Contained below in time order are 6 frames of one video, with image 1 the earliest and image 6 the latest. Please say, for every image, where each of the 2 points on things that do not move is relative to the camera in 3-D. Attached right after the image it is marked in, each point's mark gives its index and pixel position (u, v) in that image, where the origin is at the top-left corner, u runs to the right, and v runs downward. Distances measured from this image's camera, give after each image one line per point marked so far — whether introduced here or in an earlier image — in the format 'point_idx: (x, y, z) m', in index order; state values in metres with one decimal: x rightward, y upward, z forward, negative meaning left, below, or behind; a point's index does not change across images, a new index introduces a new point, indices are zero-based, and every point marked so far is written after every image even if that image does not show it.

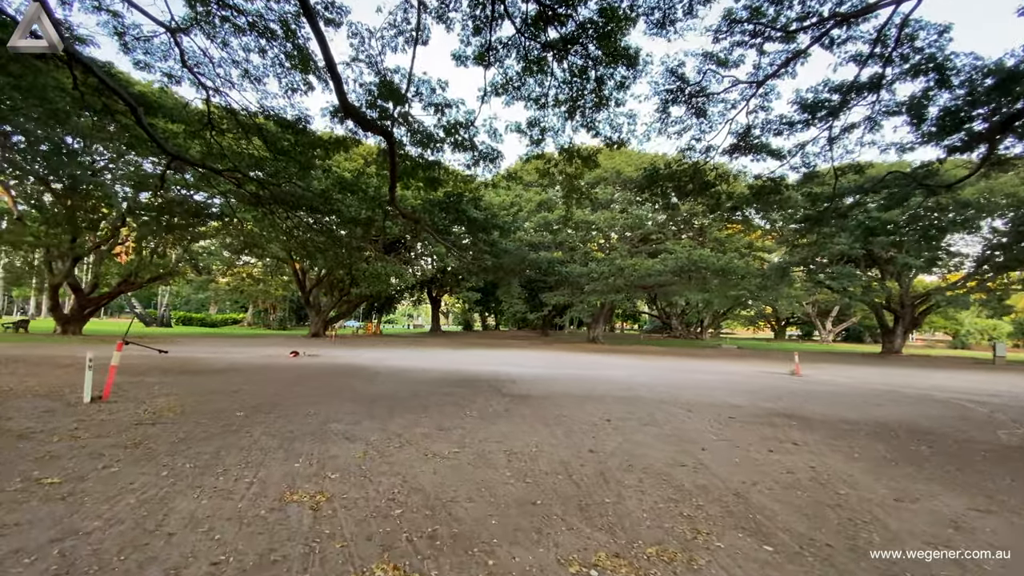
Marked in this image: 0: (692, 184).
0: (+3.7, +2.1, +10.0) m
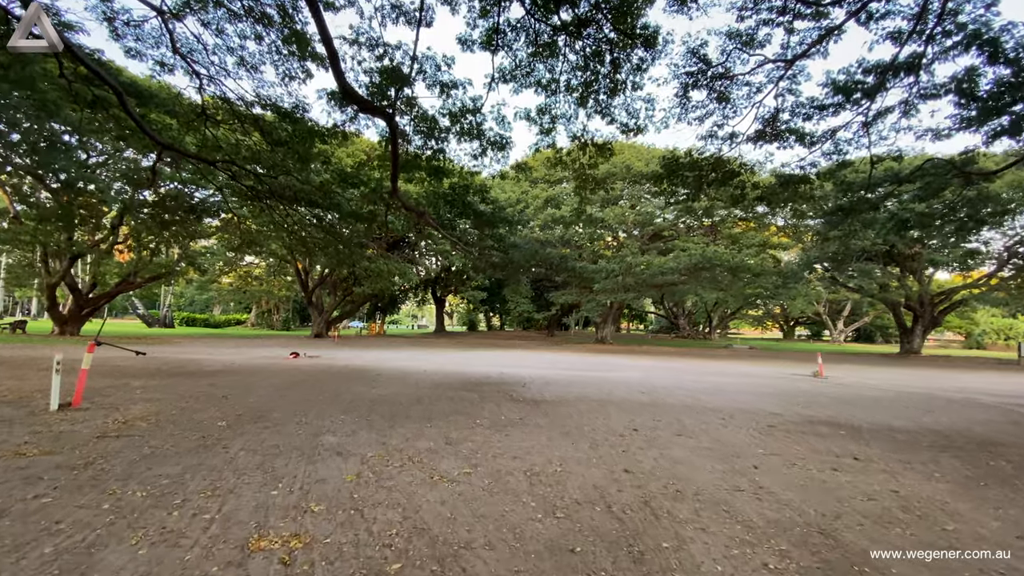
0: (+3.9, +2.2, +9.3) m
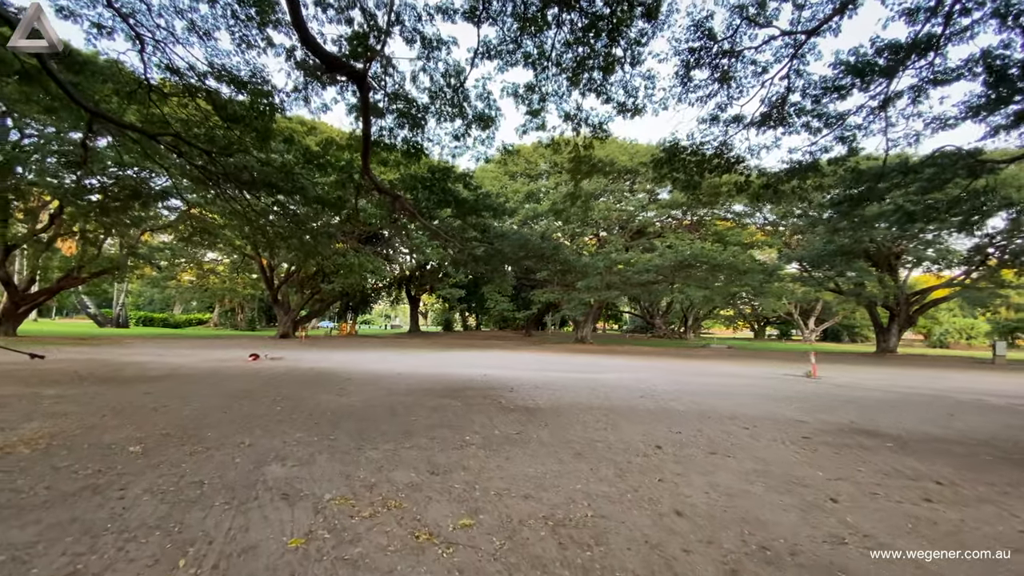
0: (+3.6, +2.3, +8.6) m
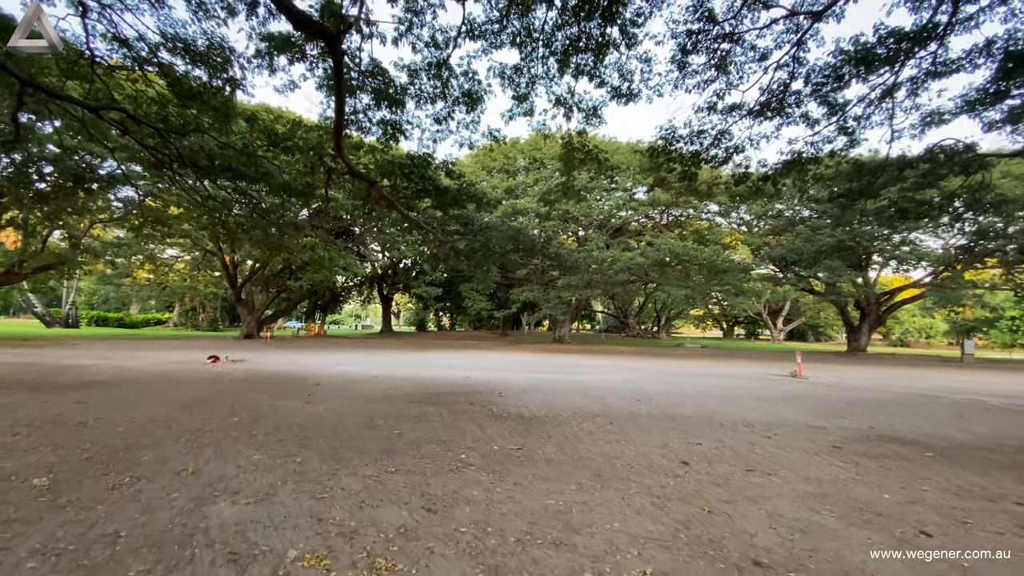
0: (+3.4, +2.3, +8.2) m
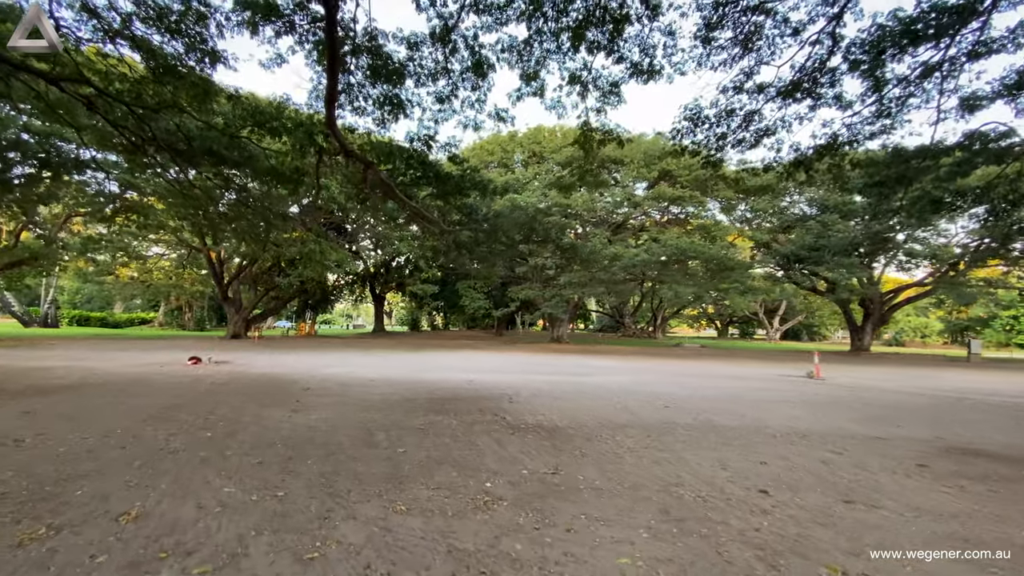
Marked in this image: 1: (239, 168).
0: (+3.6, +2.4, +7.5) m
1: (-4.8, +2.1, +8.6) m
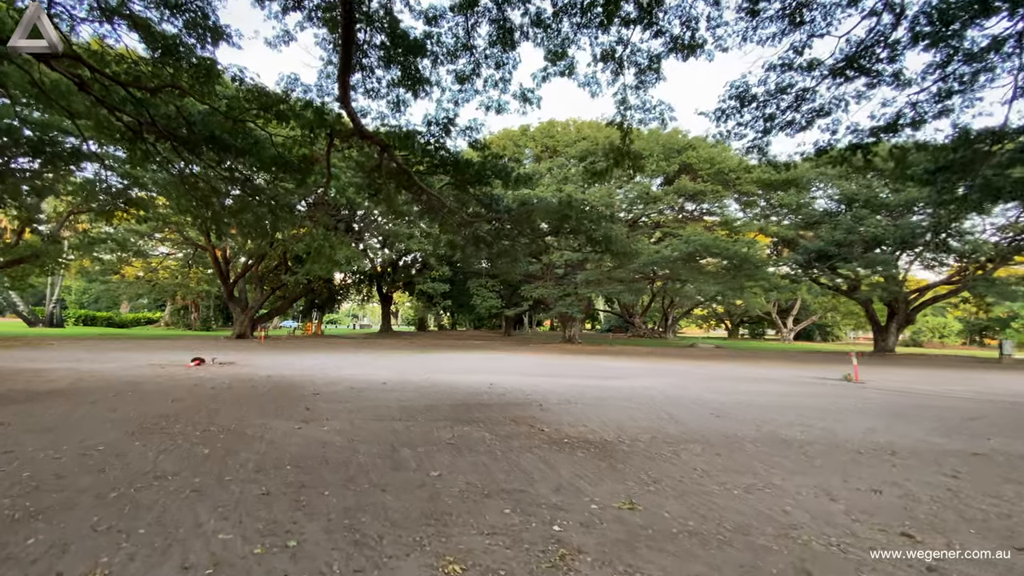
0: (+4.0, +2.4, +6.8) m
1: (-4.4, +2.1, +8.0) m
